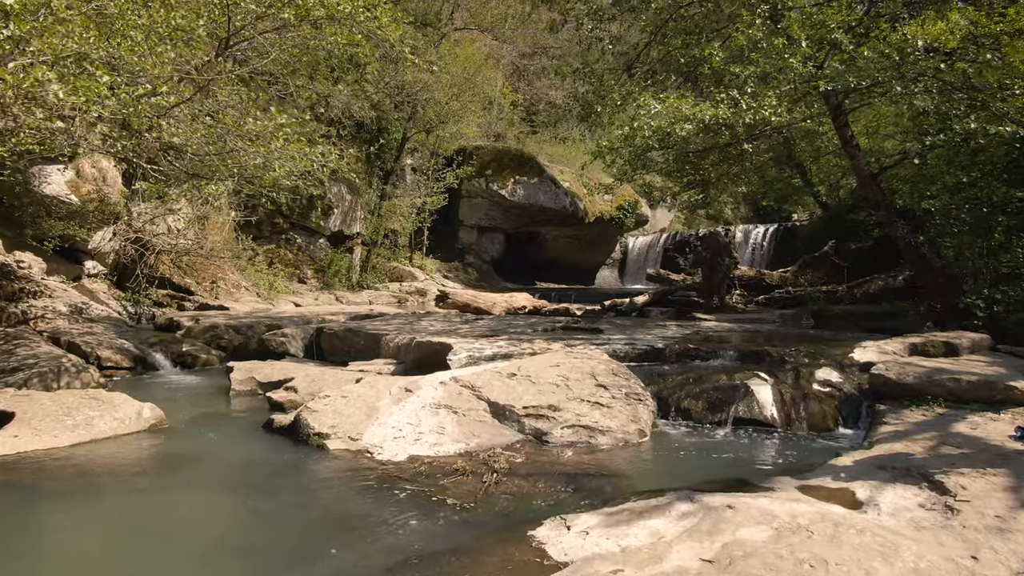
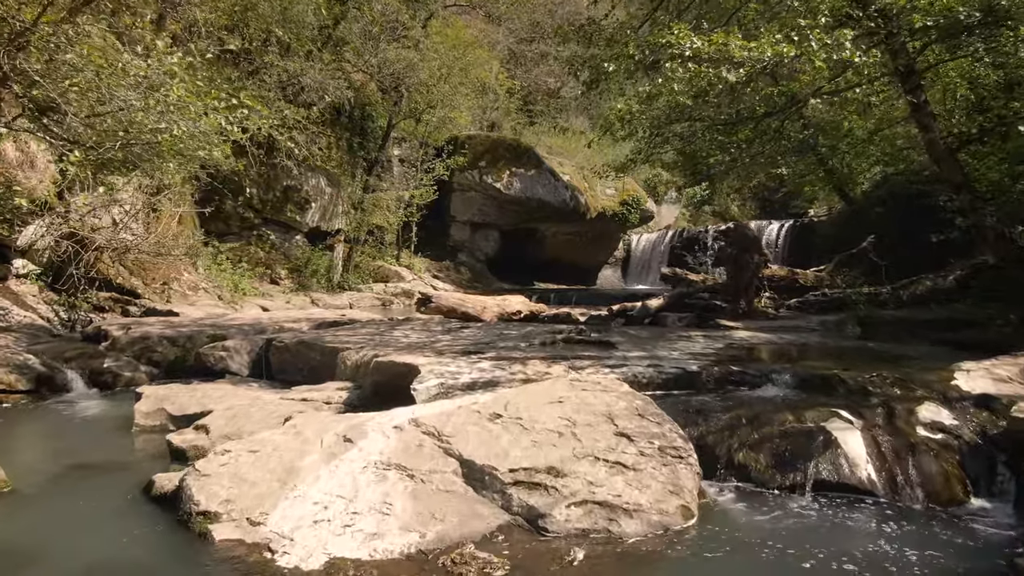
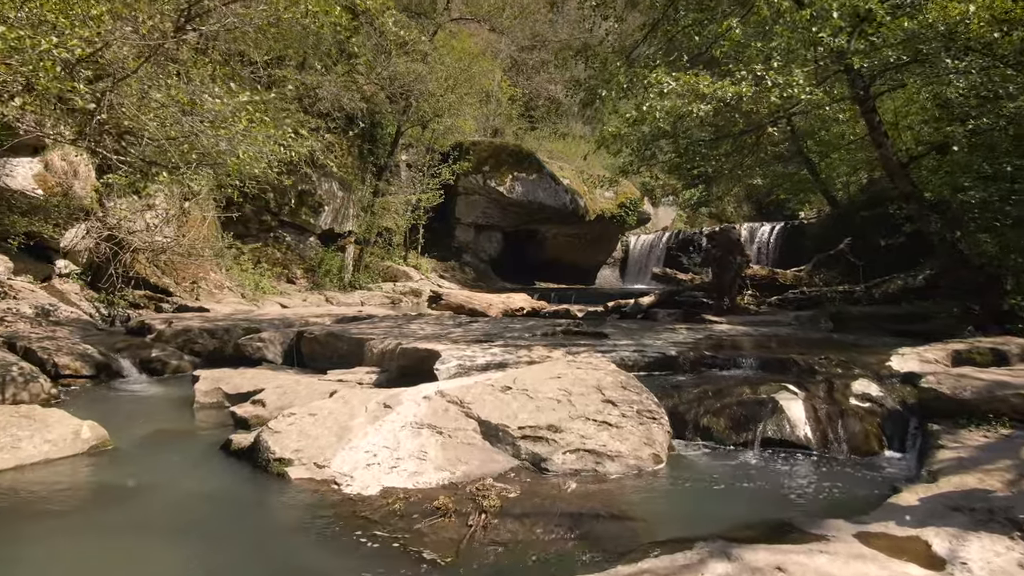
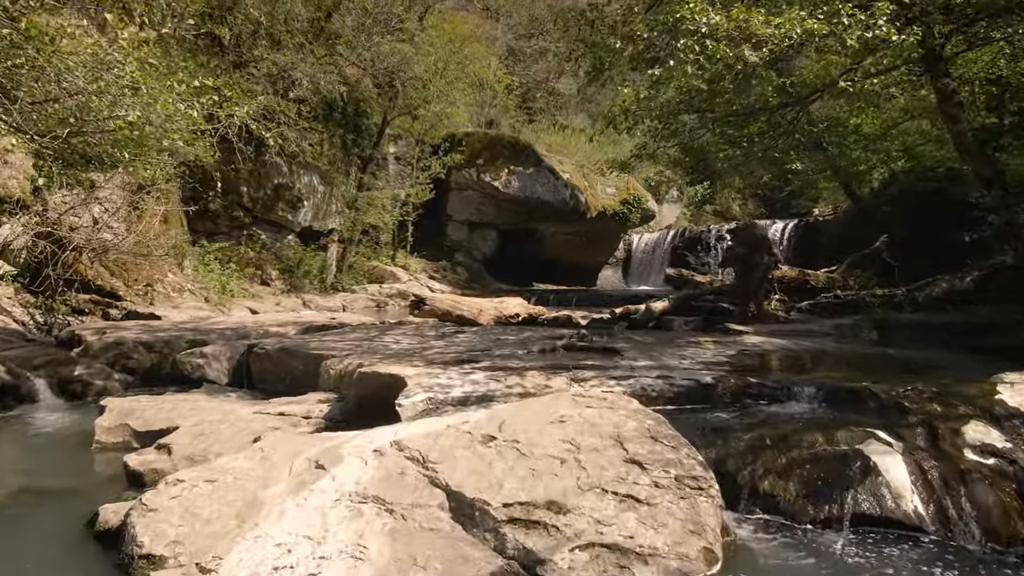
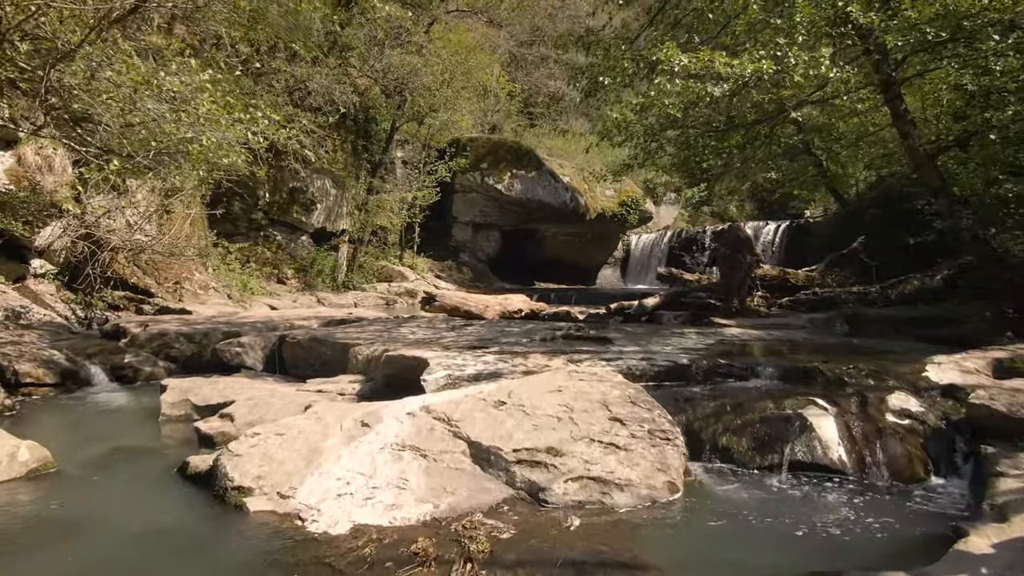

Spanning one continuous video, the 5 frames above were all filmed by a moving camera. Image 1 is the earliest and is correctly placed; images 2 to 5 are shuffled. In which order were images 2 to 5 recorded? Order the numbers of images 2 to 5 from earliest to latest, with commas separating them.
3, 5, 2, 4
